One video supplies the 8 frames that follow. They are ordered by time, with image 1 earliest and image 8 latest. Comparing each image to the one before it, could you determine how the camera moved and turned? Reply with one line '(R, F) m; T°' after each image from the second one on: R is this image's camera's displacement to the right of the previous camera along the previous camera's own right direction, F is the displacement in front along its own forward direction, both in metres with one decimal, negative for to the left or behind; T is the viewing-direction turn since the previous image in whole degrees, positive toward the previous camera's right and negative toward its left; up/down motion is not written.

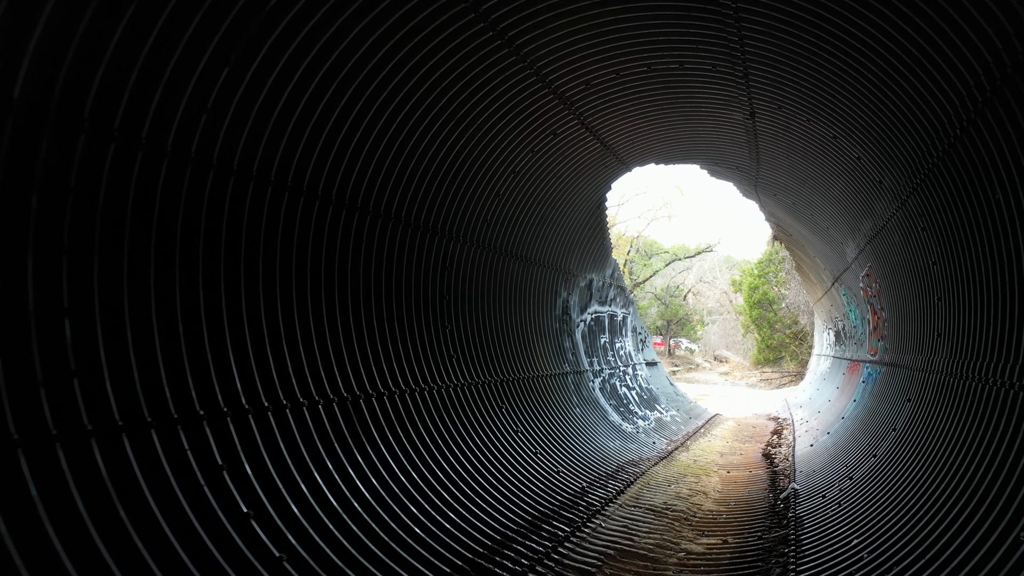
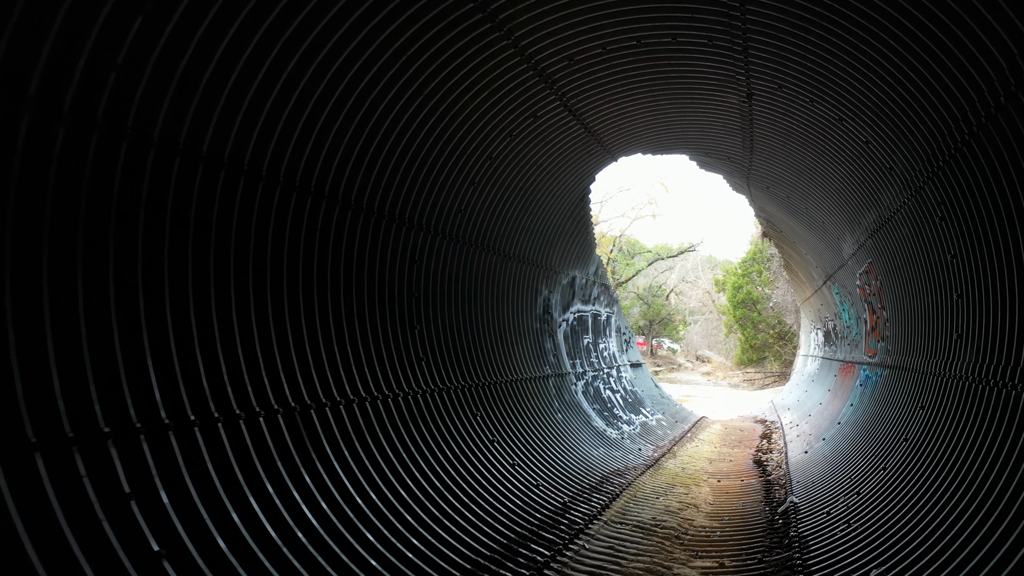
(+0.1, +0.7) m; +1°
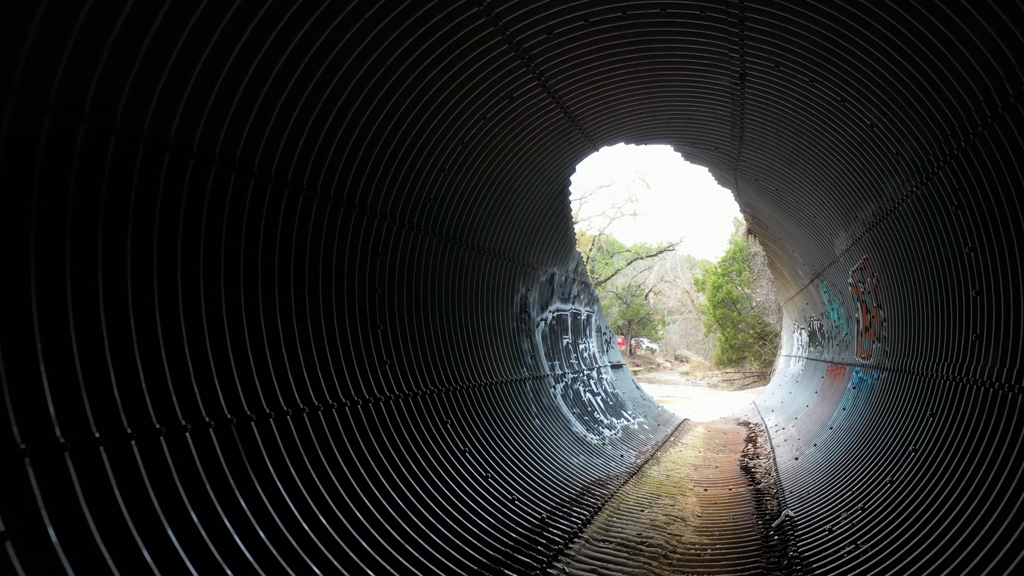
(0.0, +0.7) m; +2°
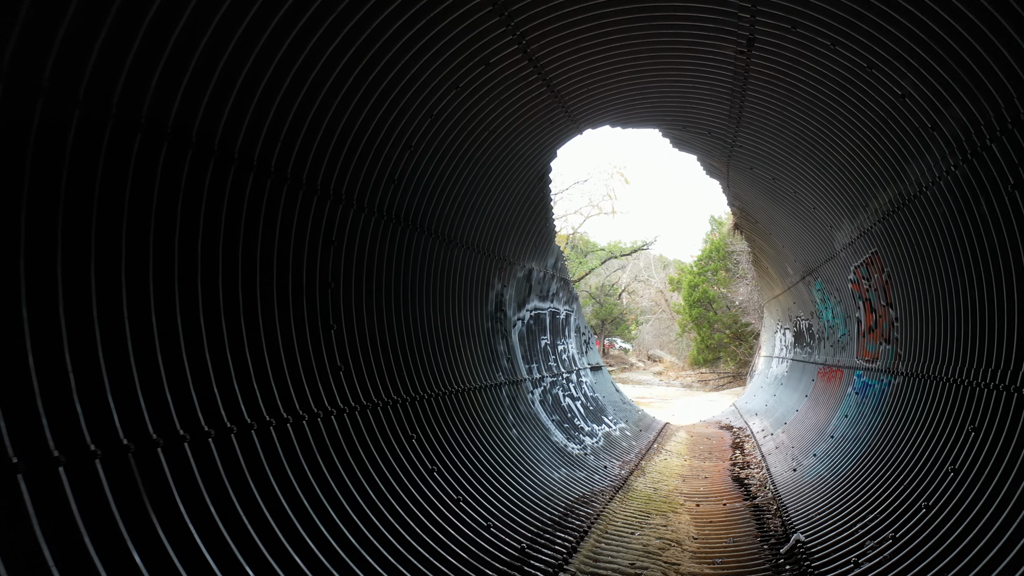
(0.0, +0.9) m; +2°
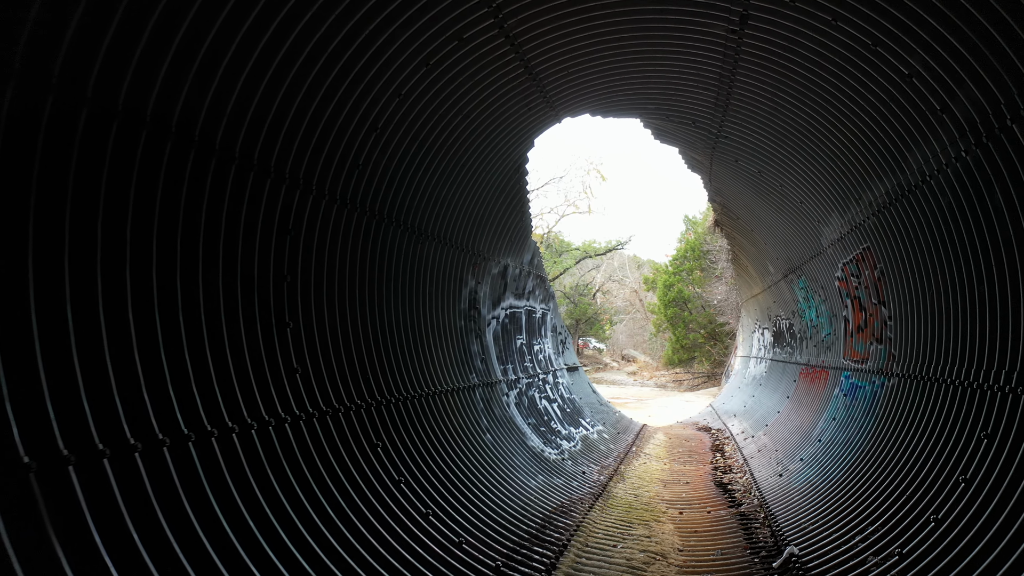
(0.0, +0.5) m; +2°
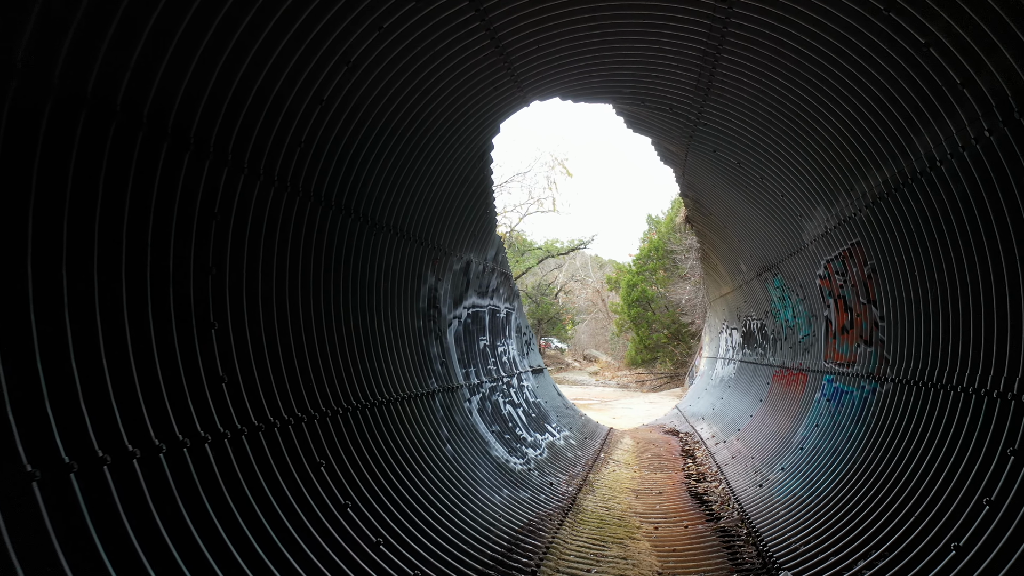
(0.0, +0.7) m; +3°
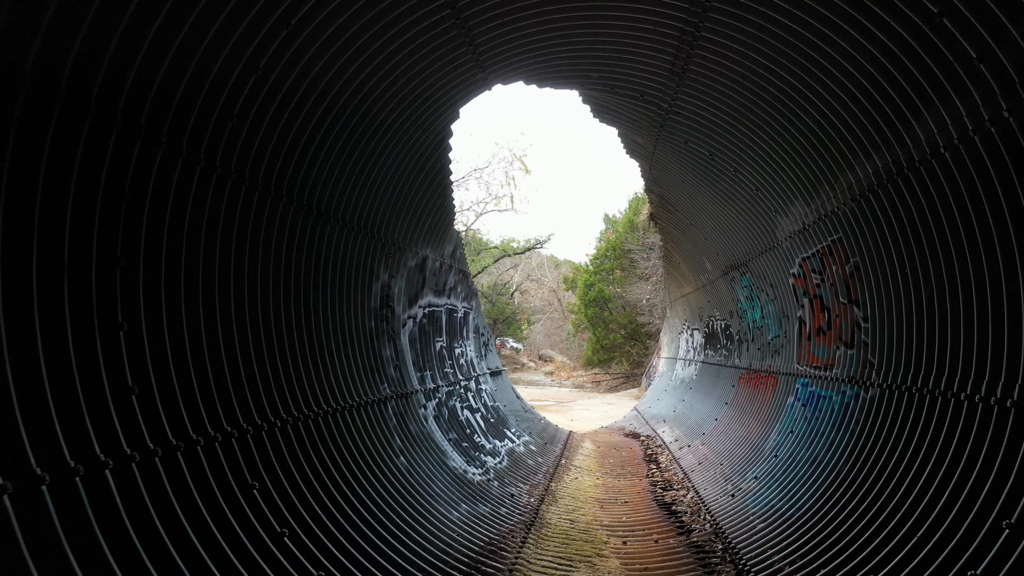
(0.0, +0.6) m; +3°
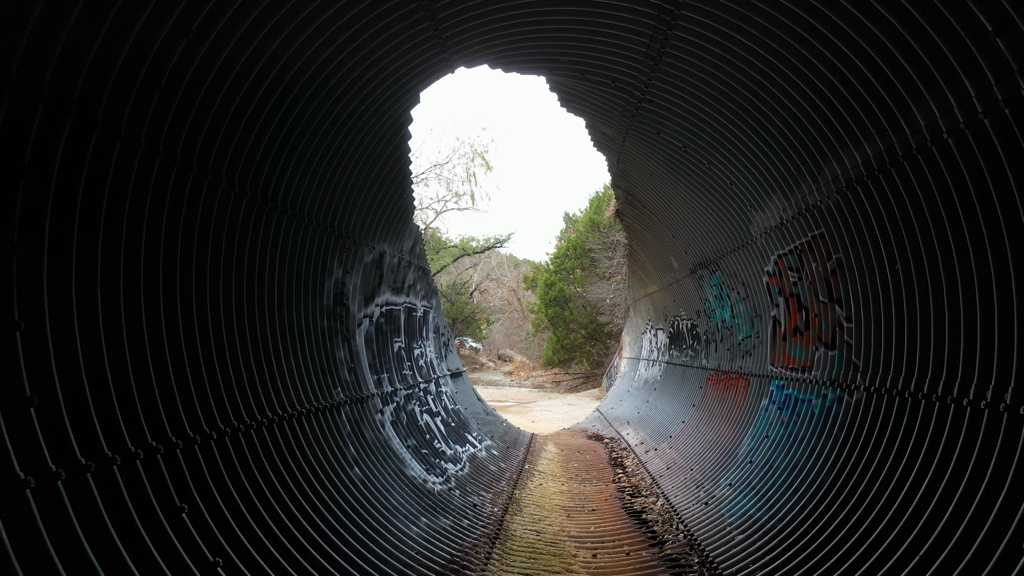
(0.0, +0.5) m; +3°
